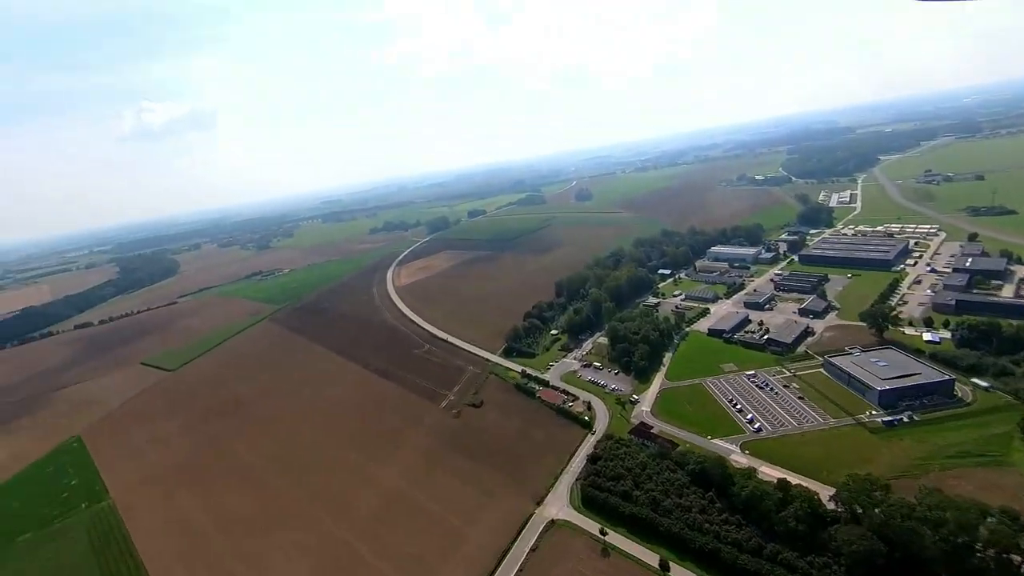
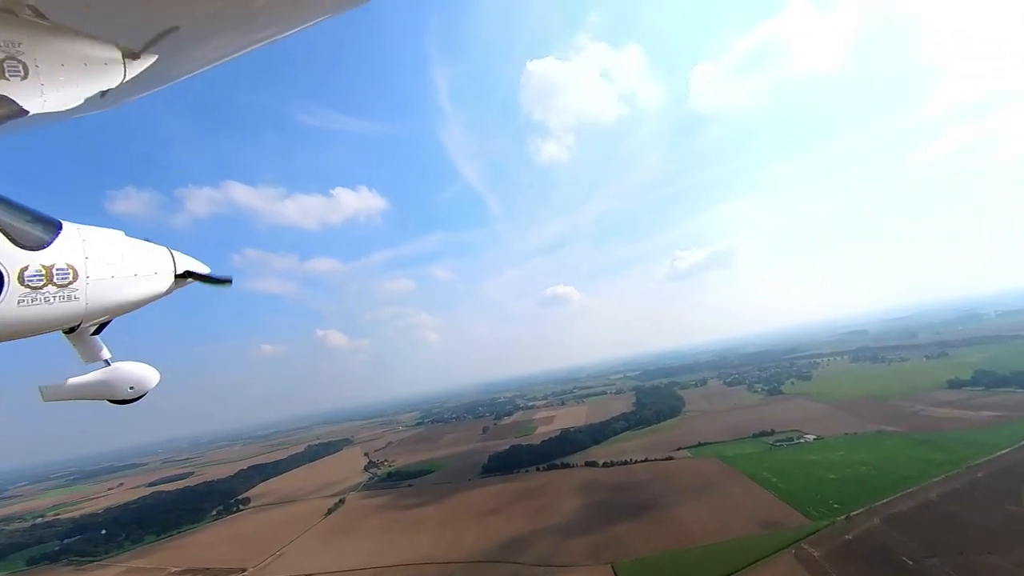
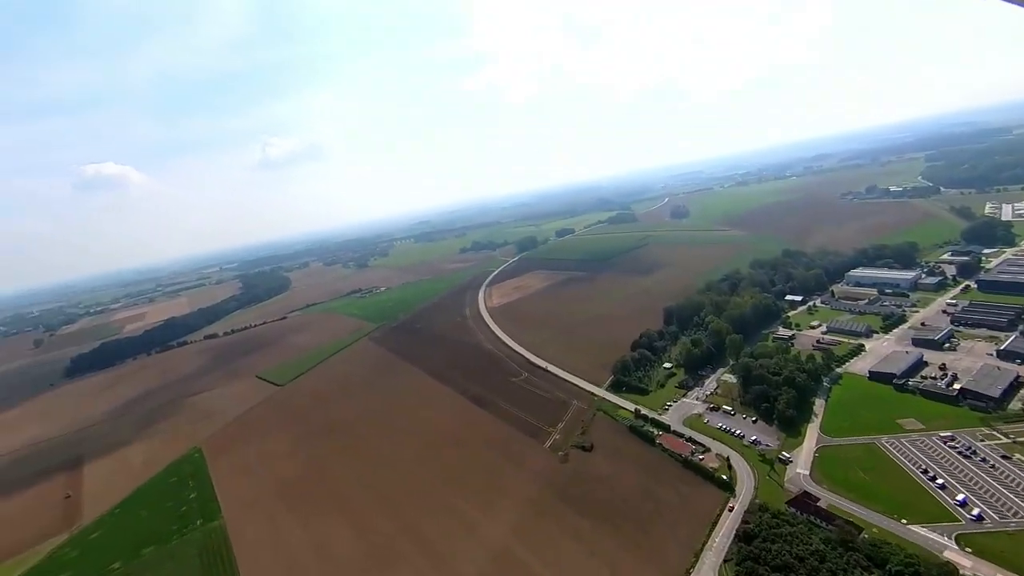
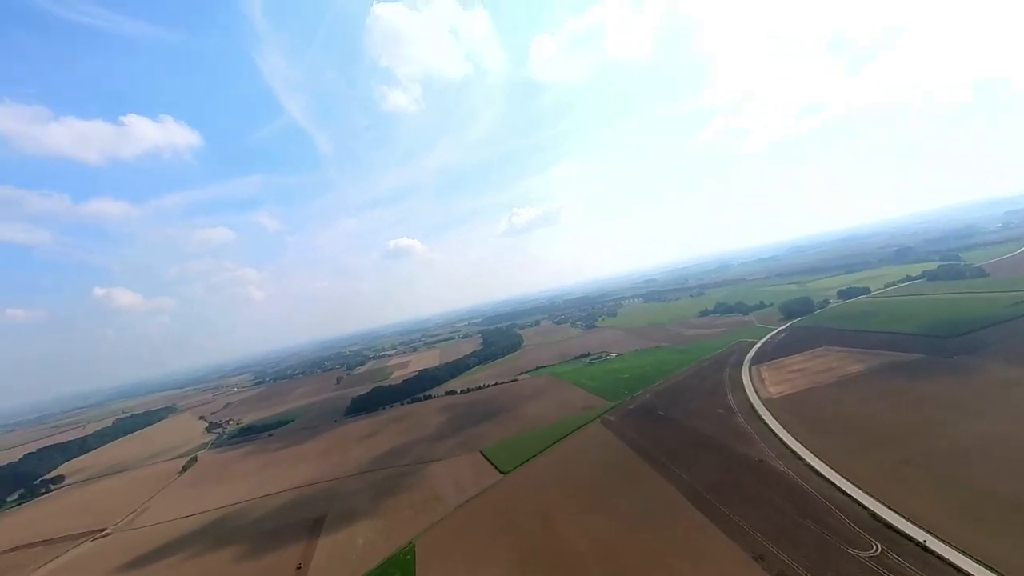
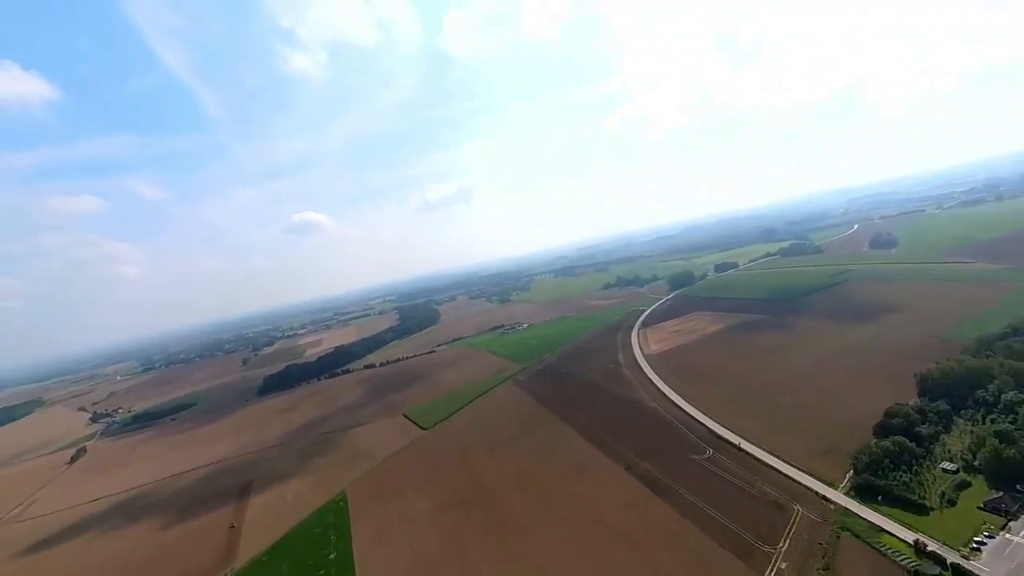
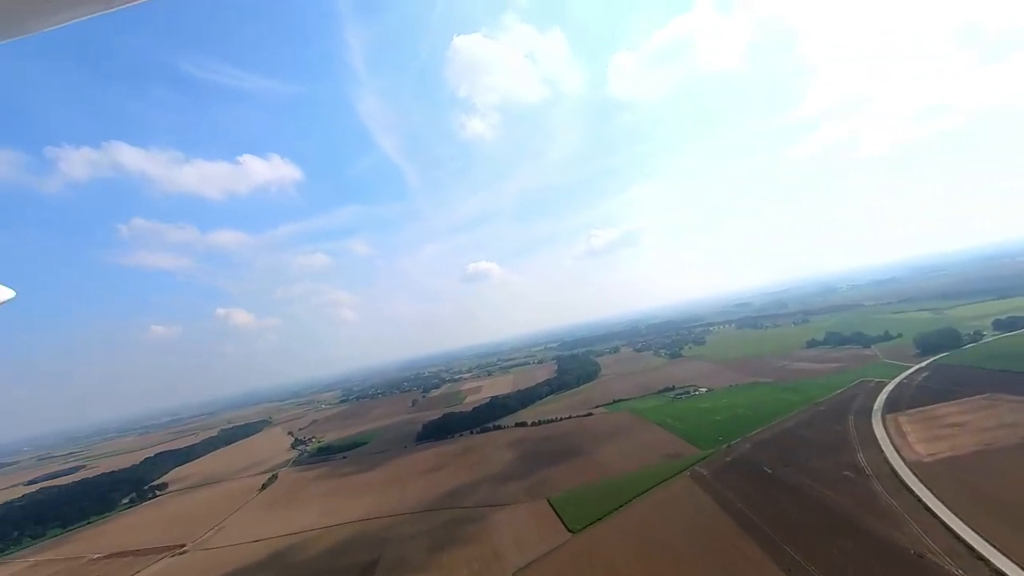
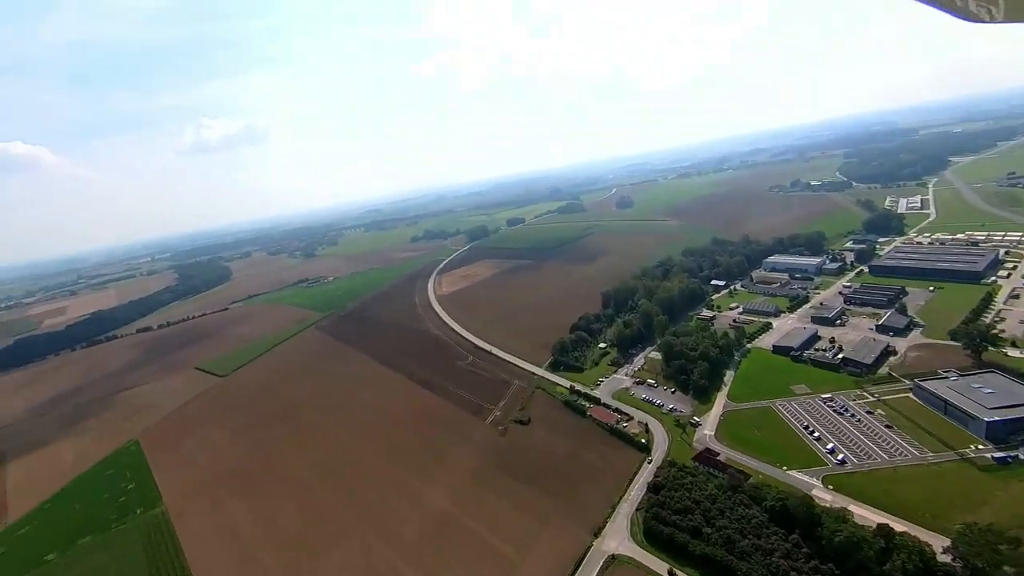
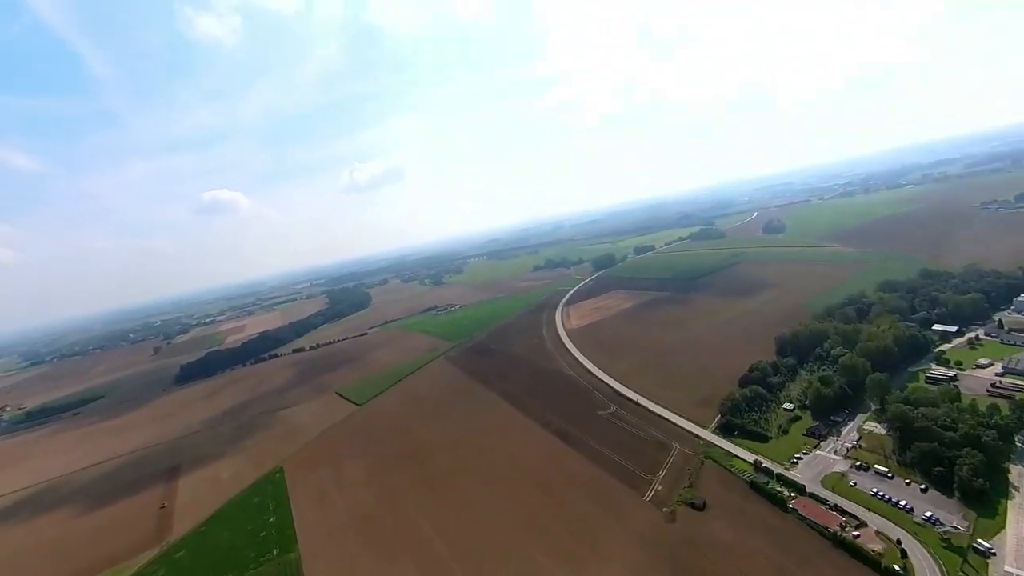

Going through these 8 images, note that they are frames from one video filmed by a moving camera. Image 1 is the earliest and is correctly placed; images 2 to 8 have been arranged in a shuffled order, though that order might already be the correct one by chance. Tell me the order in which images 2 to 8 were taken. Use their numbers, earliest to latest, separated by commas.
7, 3, 8, 5, 4, 6, 2
